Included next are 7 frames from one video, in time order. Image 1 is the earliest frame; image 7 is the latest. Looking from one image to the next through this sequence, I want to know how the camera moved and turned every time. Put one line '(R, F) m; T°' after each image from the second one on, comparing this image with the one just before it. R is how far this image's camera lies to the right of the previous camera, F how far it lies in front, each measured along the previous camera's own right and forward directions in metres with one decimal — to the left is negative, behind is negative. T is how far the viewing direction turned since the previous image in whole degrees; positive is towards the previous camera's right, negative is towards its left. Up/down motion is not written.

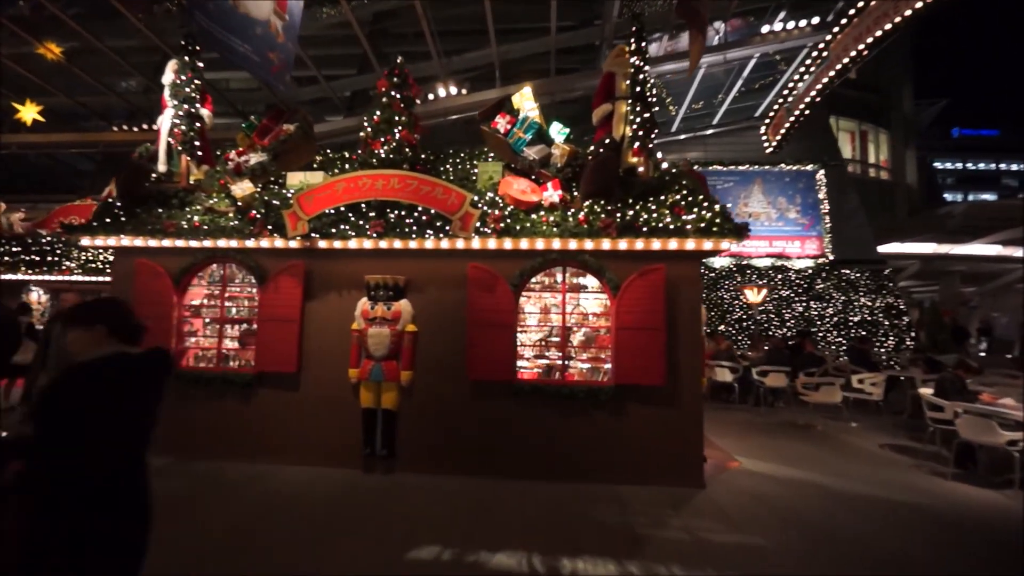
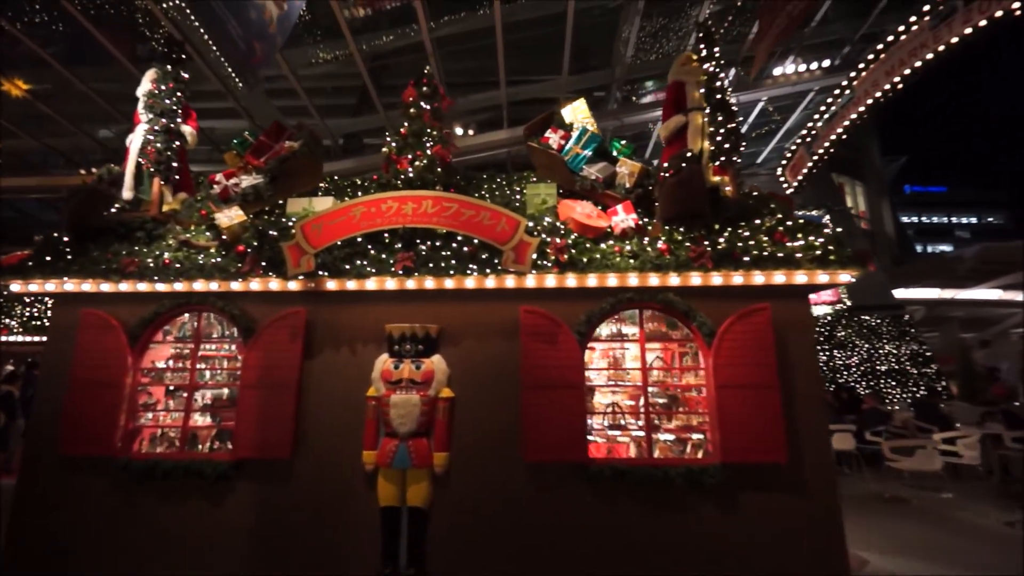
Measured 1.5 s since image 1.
(-0.9, +1.4) m; +3°
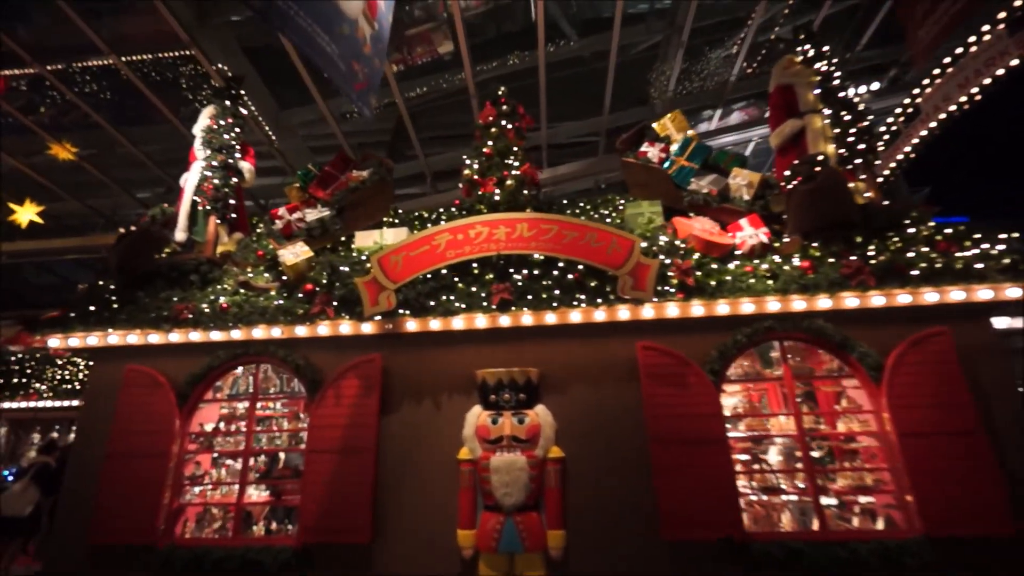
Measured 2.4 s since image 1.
(-0.9, +0.7) m; -2°
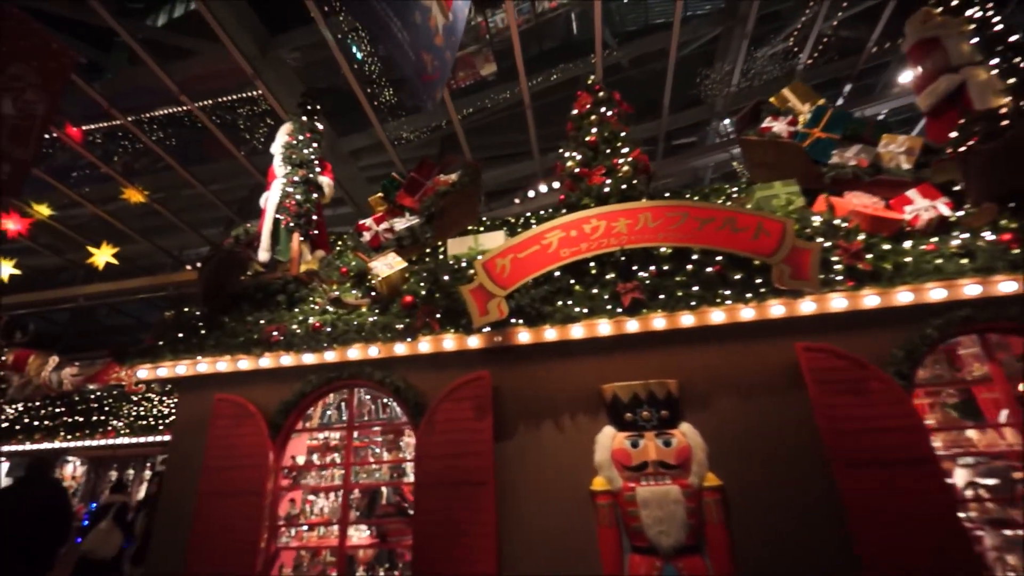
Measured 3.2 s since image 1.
(-0.7, +0.5) m; -4°
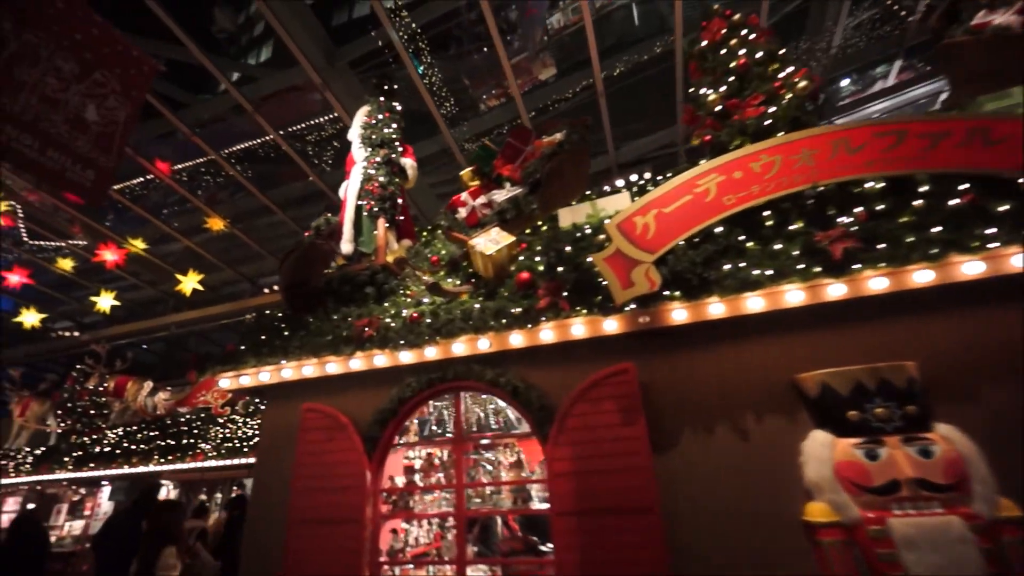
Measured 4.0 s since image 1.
(-0.6, +0.8) m; -7°
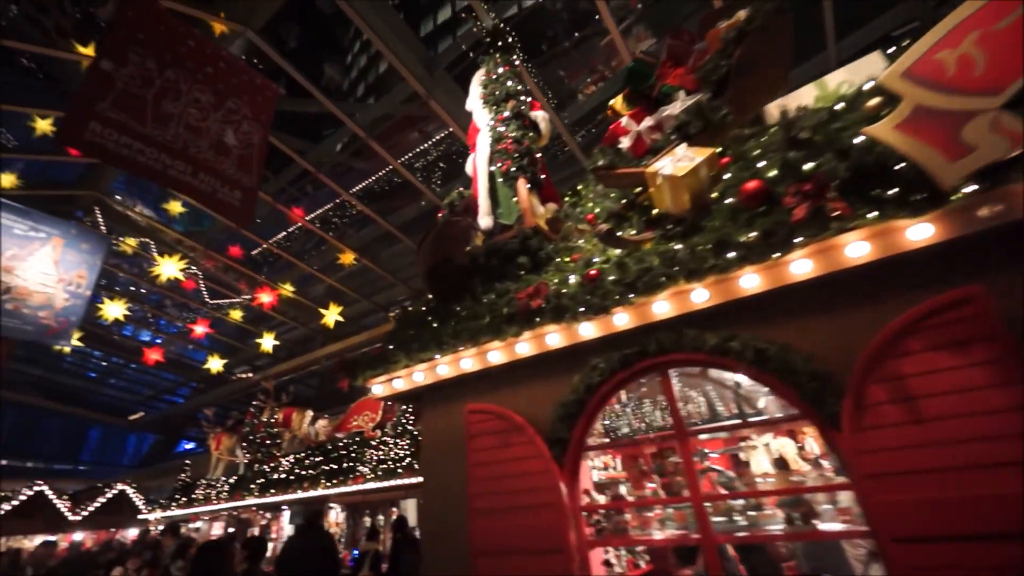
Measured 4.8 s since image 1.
(-0.6, +0.8) m; -14°
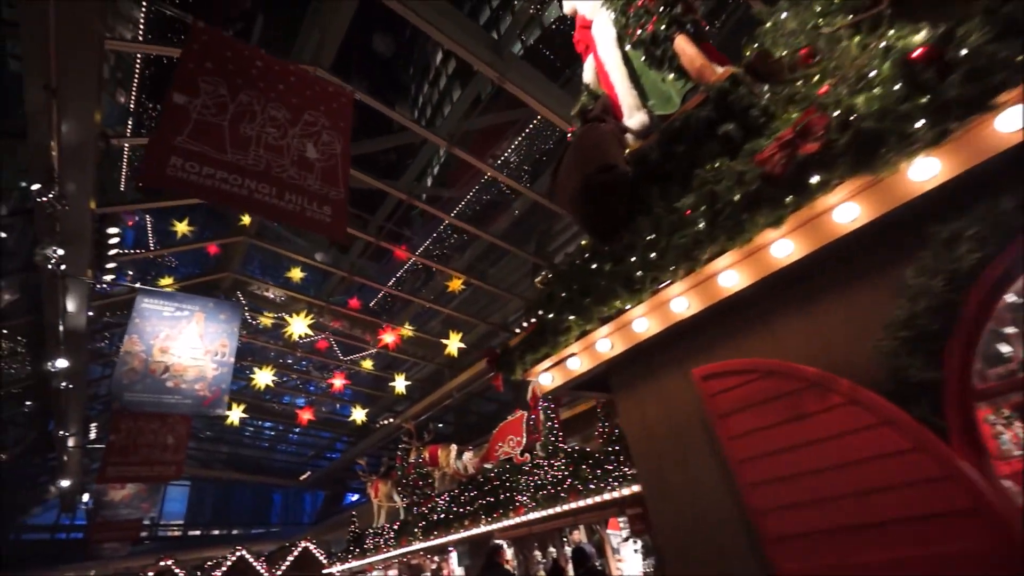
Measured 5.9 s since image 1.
(-0.5, +1.0) m; -12°
